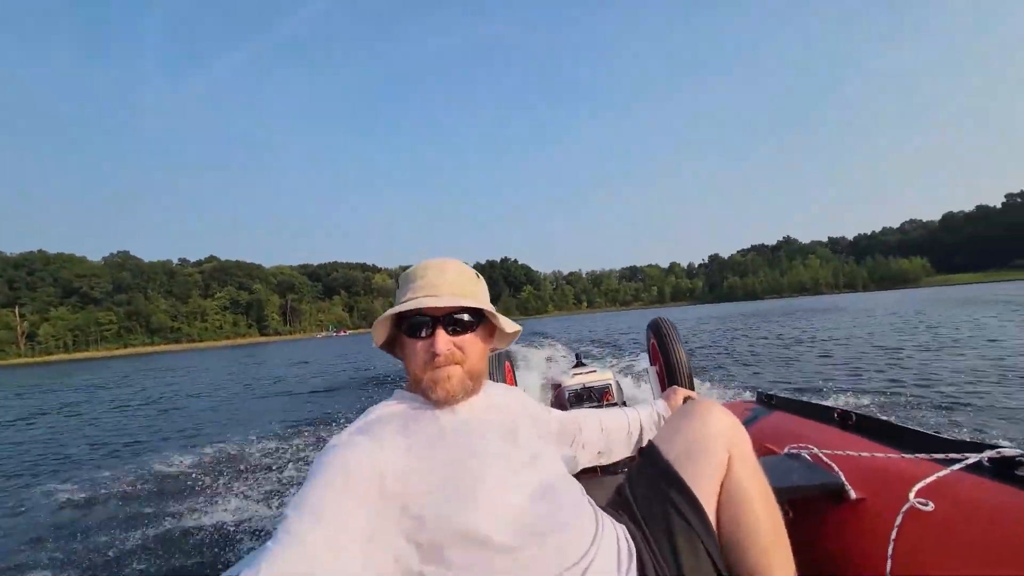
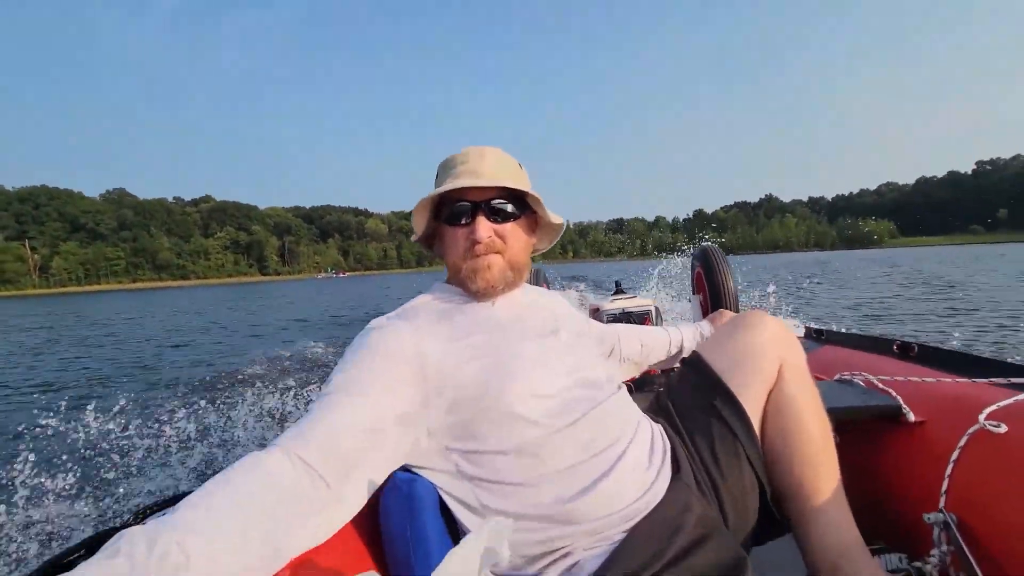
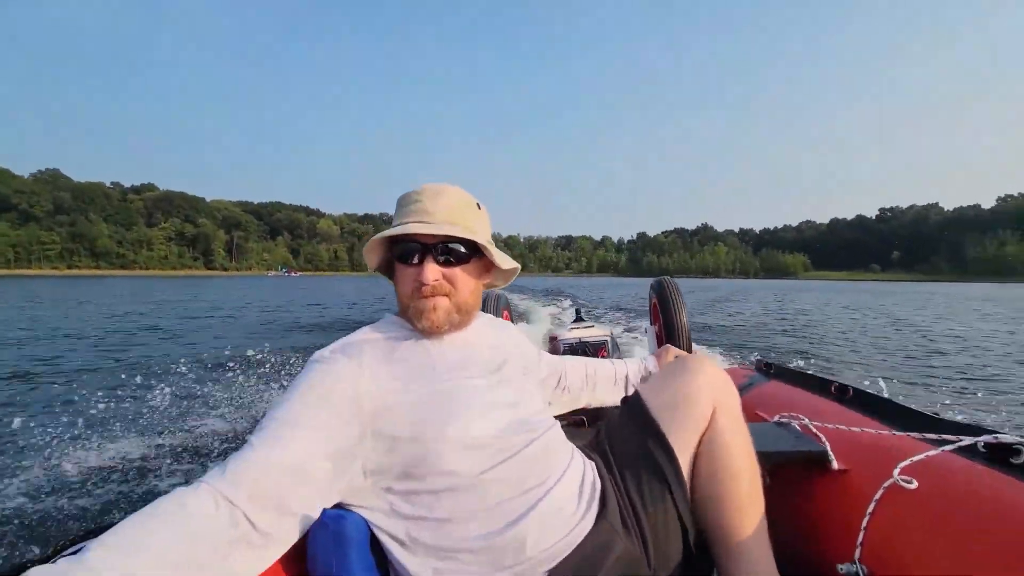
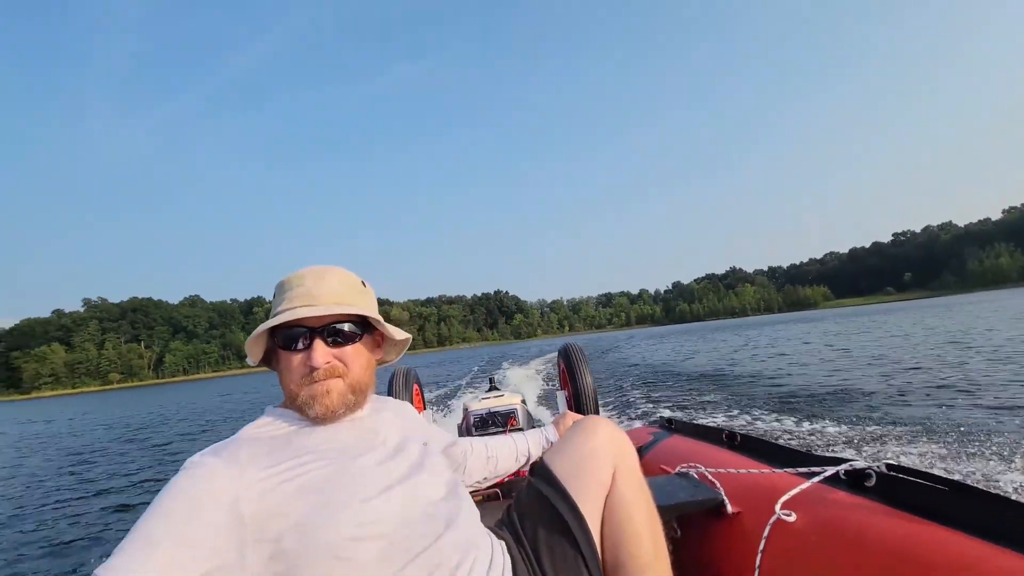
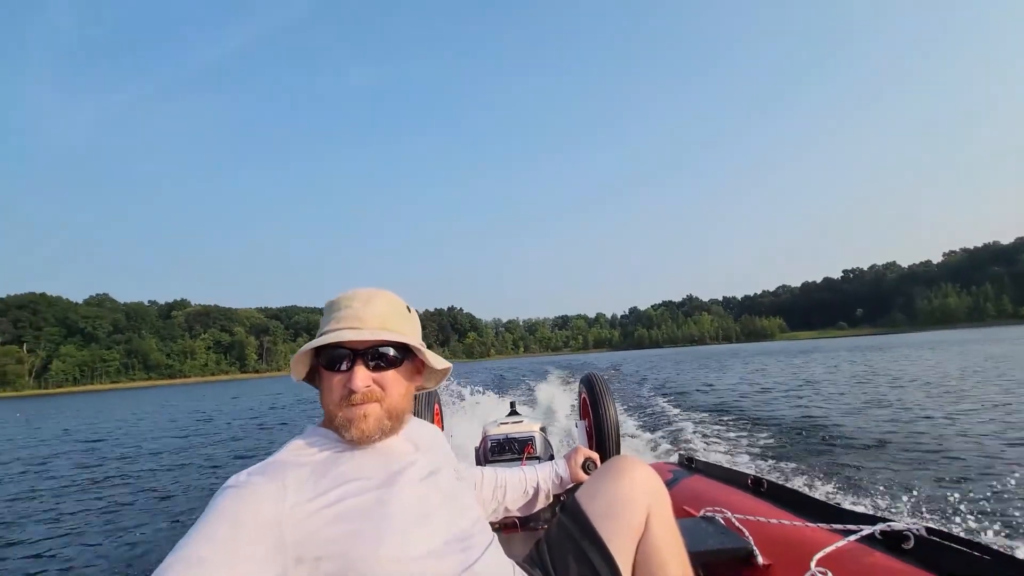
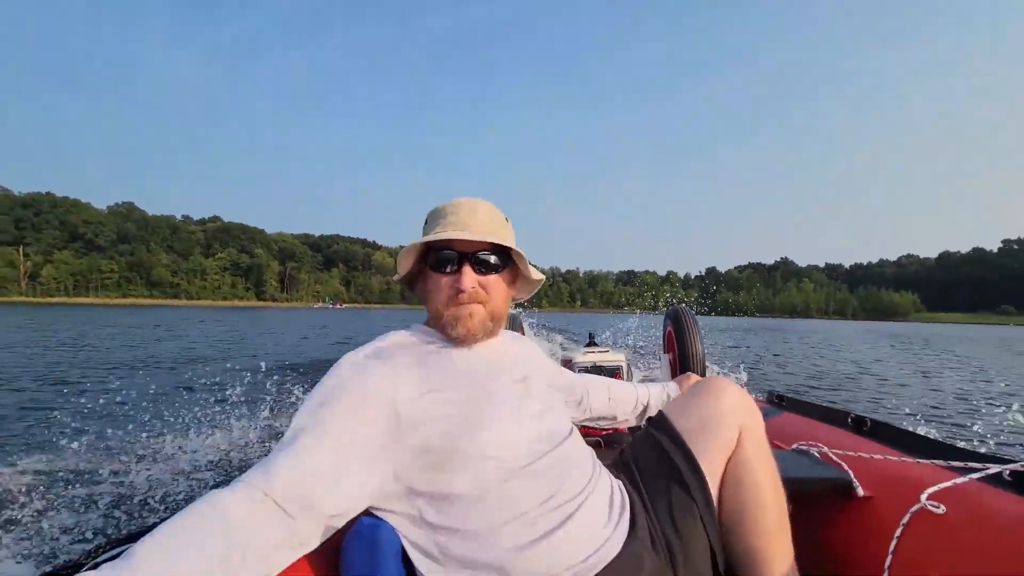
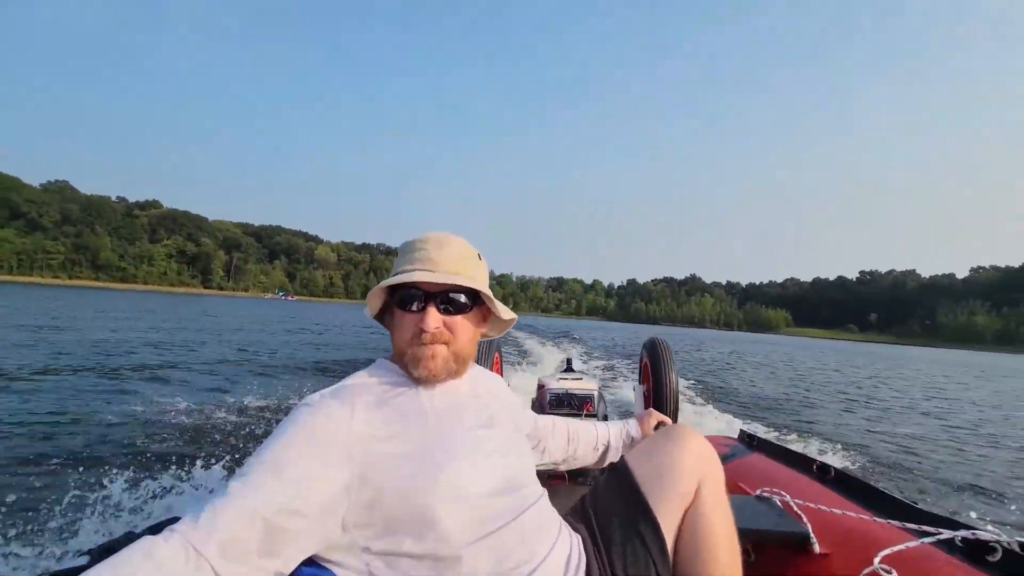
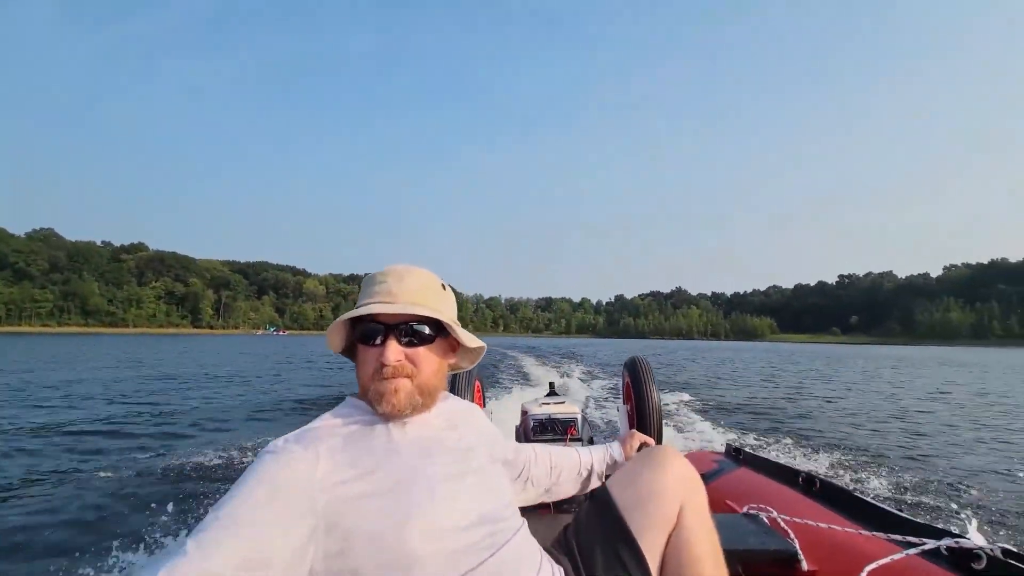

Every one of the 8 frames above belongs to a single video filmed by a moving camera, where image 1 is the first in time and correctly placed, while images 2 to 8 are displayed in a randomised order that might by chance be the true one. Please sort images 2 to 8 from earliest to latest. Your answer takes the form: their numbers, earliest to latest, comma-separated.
6, 2, 3, 7, 8, 5, 4
